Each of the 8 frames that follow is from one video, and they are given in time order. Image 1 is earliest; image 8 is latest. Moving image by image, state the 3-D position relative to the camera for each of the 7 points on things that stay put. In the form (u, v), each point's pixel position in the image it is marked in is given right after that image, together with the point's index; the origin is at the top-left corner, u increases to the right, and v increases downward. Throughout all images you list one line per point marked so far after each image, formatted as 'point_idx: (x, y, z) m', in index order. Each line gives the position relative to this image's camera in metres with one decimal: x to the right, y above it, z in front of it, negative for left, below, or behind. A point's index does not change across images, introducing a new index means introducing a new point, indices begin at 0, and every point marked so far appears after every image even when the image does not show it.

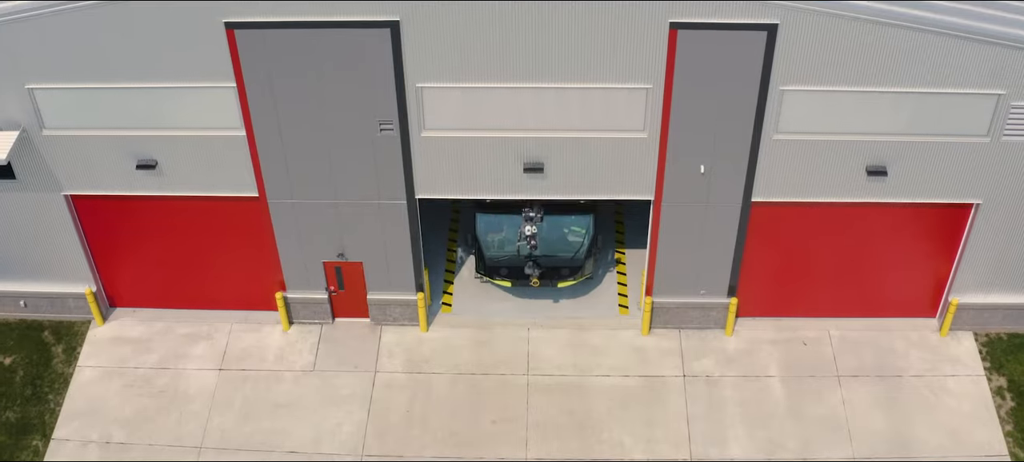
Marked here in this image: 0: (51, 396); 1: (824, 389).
0: (-5.9, -2.1, +16.5) m
1: (+3.9, -1.9, +16.2) m
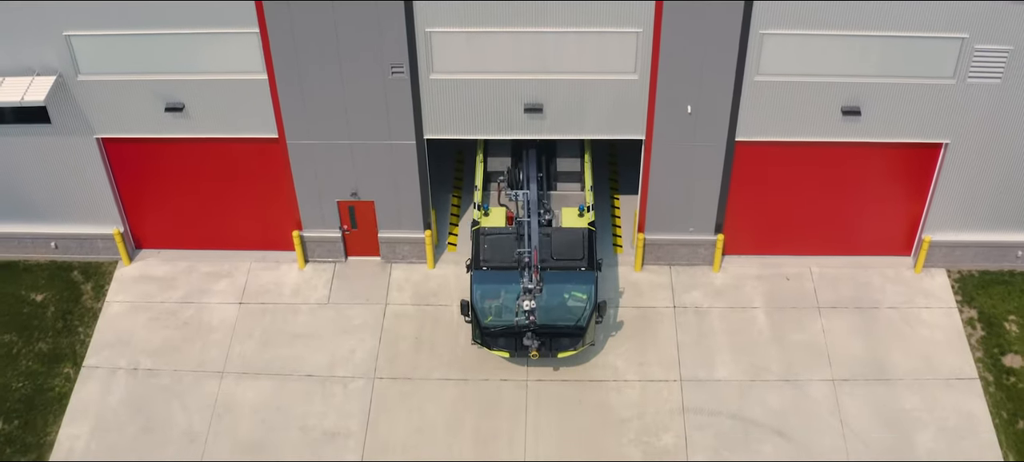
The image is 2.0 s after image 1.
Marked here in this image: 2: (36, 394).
0: (-5.9, -1.3, +17.5) m
1: (+3.9, -1.1, +17.3) m
2: (-6.2, -2.1, +16.8) m
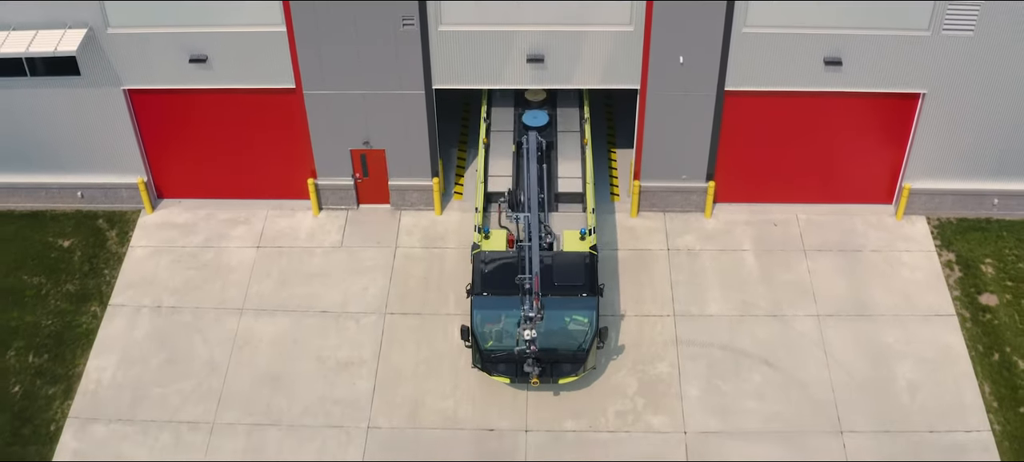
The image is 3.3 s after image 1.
0: (-5.8, -0.5, +18.5) m
1: (+4.0, -0.4, +18.3) m
2: (-6.2, -1.3, +17.8) m
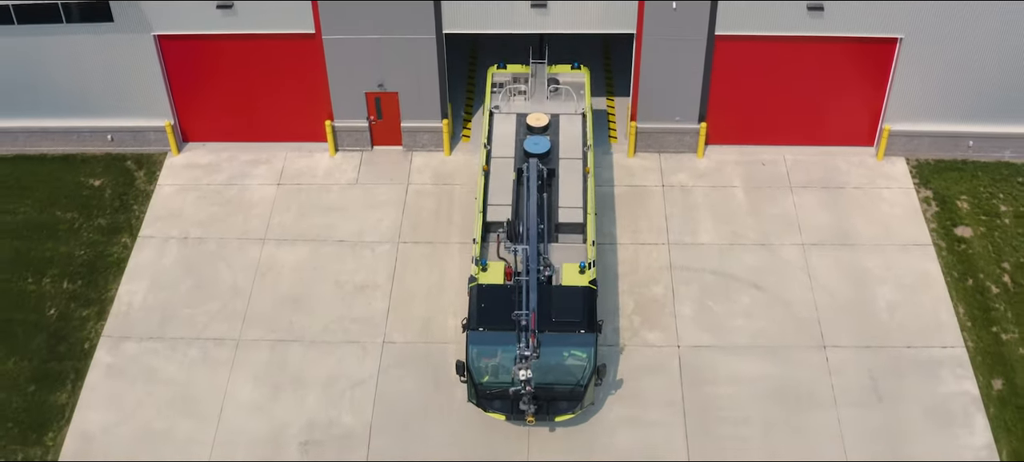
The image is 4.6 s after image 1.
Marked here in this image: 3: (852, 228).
0: (-5.8, +0.4, +19.7) m
1: (+4.1, +0.5, +19.5) m
2: (-6.1, -0.4, +18.9) m
3: (+5.0, +0.1, +19.0) m
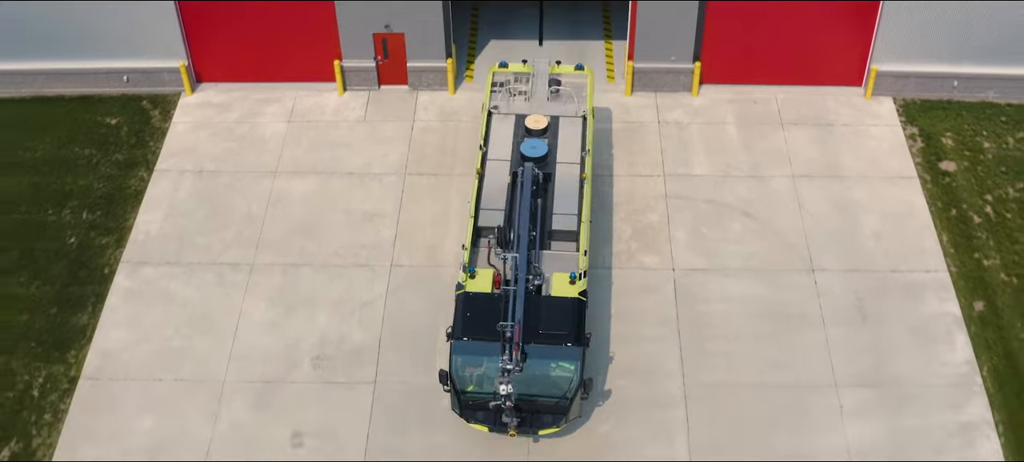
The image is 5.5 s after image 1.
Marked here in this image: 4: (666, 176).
0: (-5.7, +1.4, +20.4) m
1: (+4.1, +1.6, +20.3) m
2: (-6.1, +0.6, +19.7) m
3: (+5.1, +1.1, +19.8) m
4: (+2.3, +0.8, +19.6) m
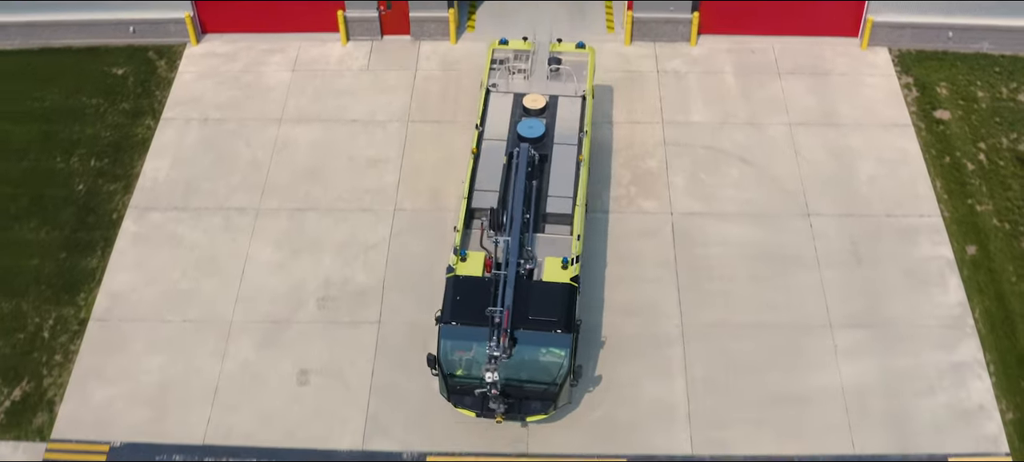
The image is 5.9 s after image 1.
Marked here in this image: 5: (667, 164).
0: (-5.7, +2.2, +20.7) m
1: (+4.1, +2.4, +20.6) m
2: (-6.0, +1.4, +20.0) m
3: (+5.1, +1.9, +20.1) m
4: (+2.4, +1.6, +19.9) m
5: (+2.3, +1.0, +19.2) m
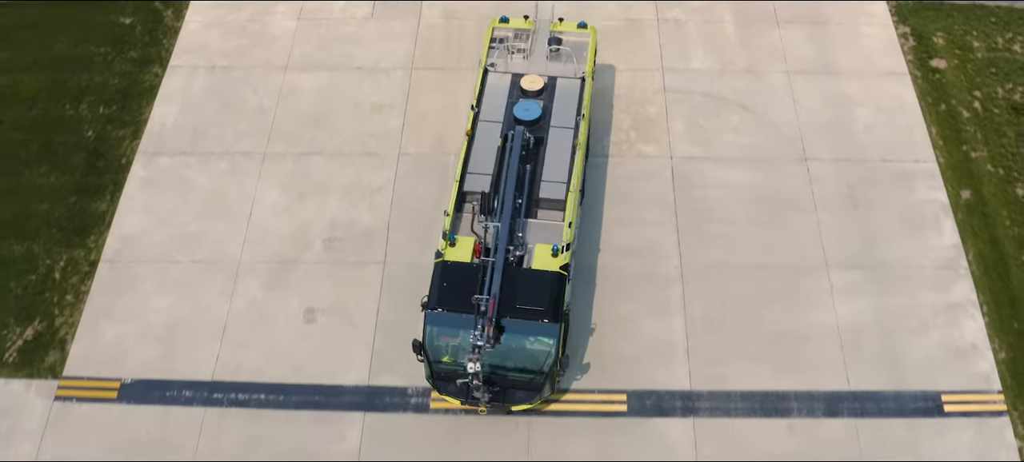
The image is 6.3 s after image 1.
0: (-5.7, +3.1, +21.0) m
1: (+4.1, +3.2, +20.9) m
2: (-6.0, +2.3, +20.3) m
3: (+5.1, +2.7, +20.4) m
4: (+2.4, +2.5, +20.2) m
5: (+2.4, +1.8, +19.5) m
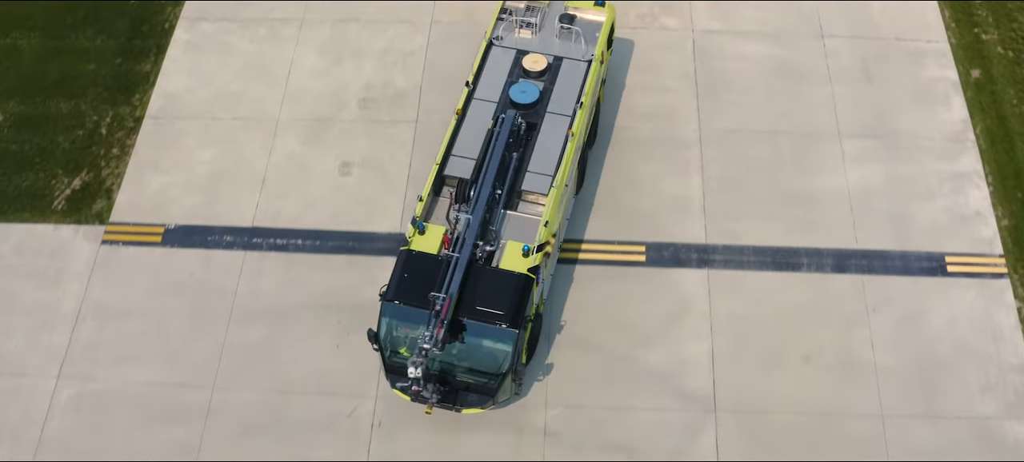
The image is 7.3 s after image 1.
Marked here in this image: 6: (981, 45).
0: (-5.2, +5.3, +21.8) m
1: (+4.6, +5.2, +21.6) m
2: (-5.5, +4.5, +21.1) m
3: (+5.6, +4.7, +21.1) m
4: (+2.9, +4.5, +20.9) m
5: (+2.8, +3.8, +20.2) m
6: (+7.2, +2.9, +19.8) m
